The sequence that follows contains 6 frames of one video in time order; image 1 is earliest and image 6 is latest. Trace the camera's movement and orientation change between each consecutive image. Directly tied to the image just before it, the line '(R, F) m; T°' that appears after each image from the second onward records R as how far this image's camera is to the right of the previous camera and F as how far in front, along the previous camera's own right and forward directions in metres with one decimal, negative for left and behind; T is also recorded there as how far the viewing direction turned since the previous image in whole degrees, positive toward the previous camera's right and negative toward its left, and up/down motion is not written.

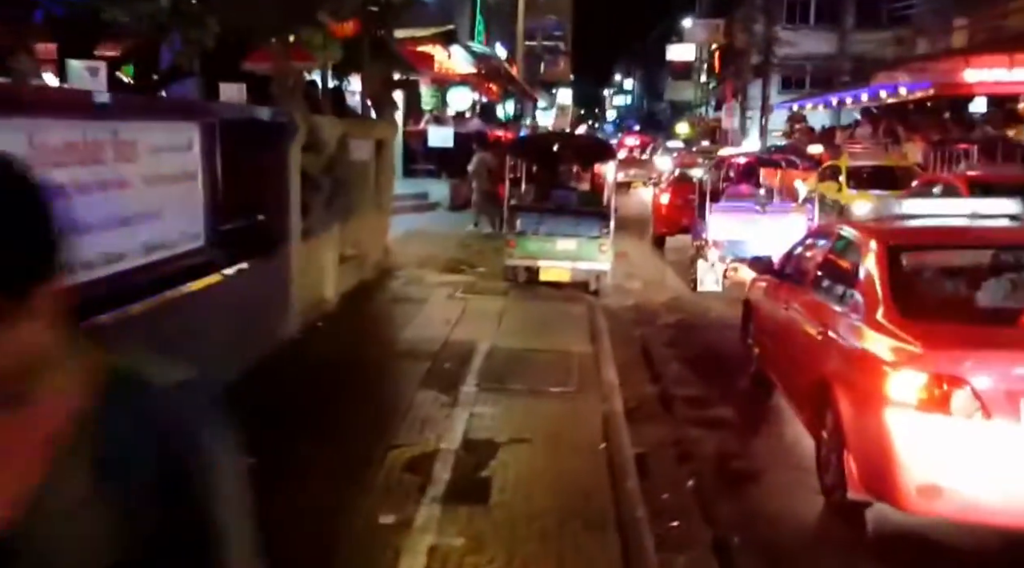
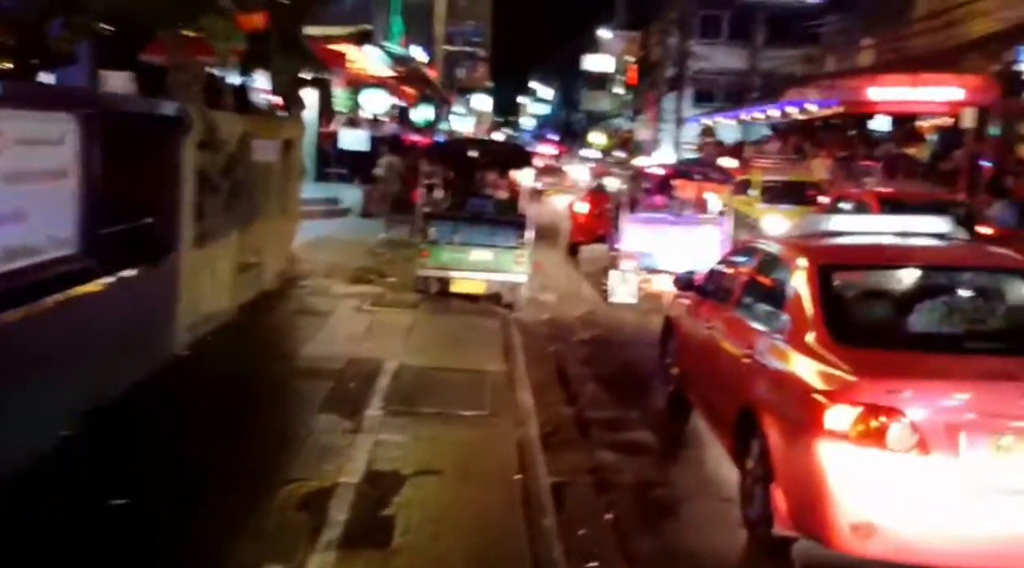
(0.0, +0.4) m; +5°
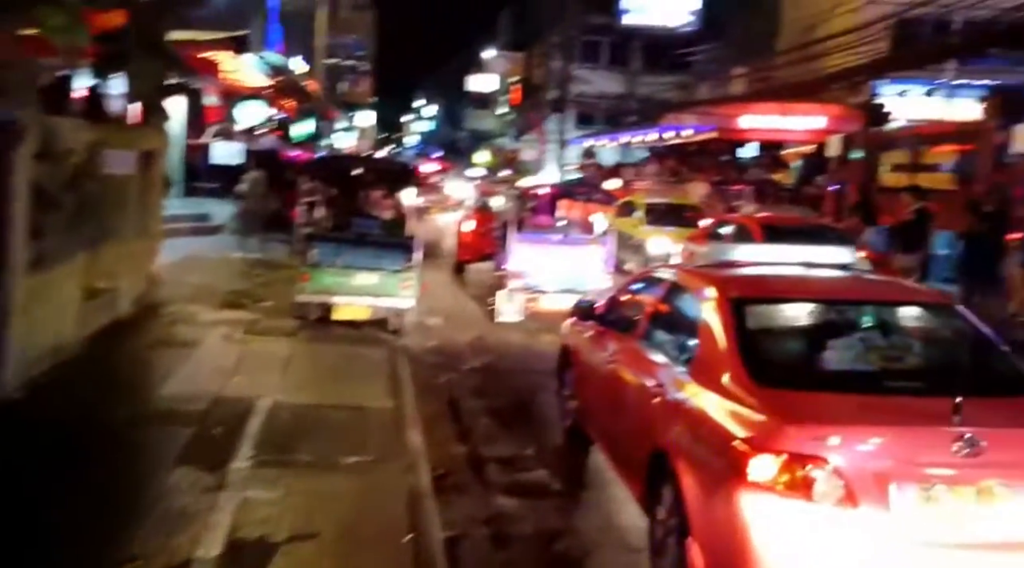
(0.0, +0.6) m; +7°
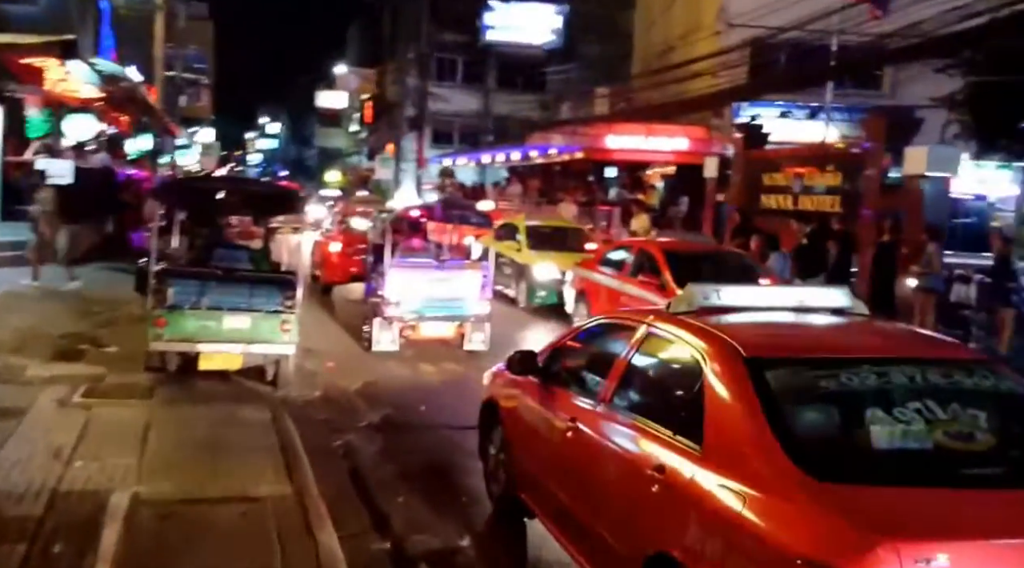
(-0.5, +1.4) m; +9°
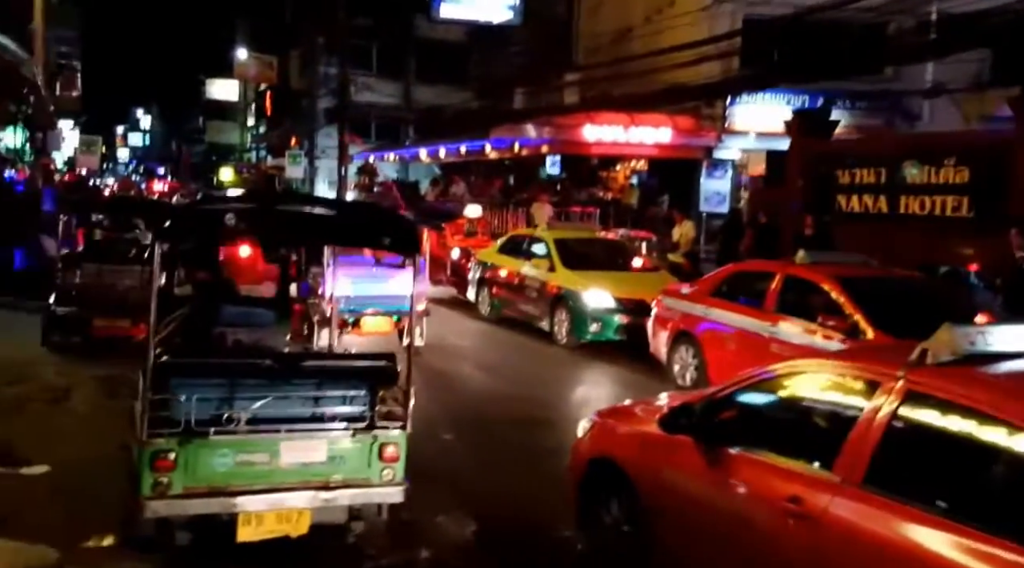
(-2.1, +4.1) m; +7°
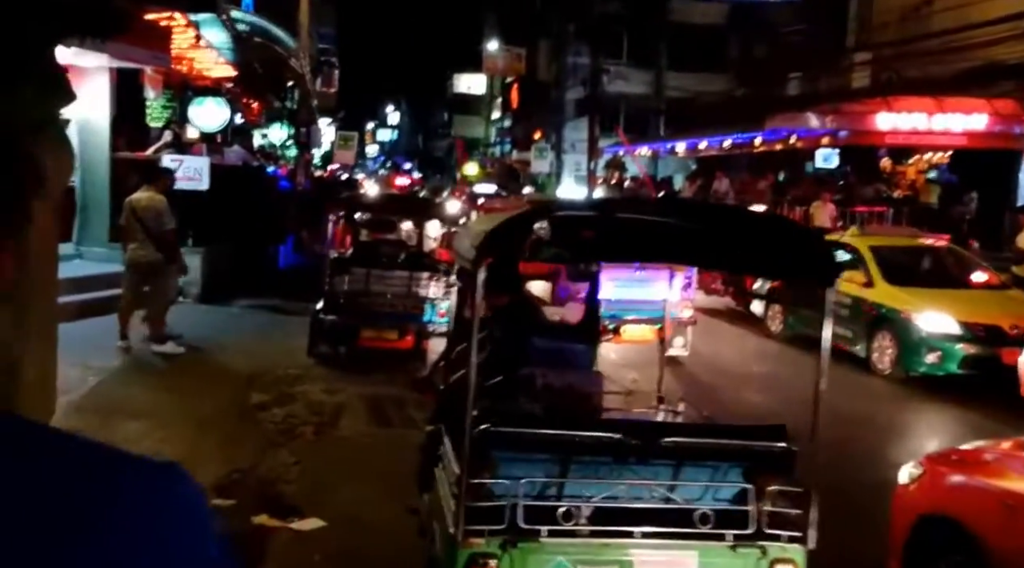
(-1.1, +1.9) m; -13°
